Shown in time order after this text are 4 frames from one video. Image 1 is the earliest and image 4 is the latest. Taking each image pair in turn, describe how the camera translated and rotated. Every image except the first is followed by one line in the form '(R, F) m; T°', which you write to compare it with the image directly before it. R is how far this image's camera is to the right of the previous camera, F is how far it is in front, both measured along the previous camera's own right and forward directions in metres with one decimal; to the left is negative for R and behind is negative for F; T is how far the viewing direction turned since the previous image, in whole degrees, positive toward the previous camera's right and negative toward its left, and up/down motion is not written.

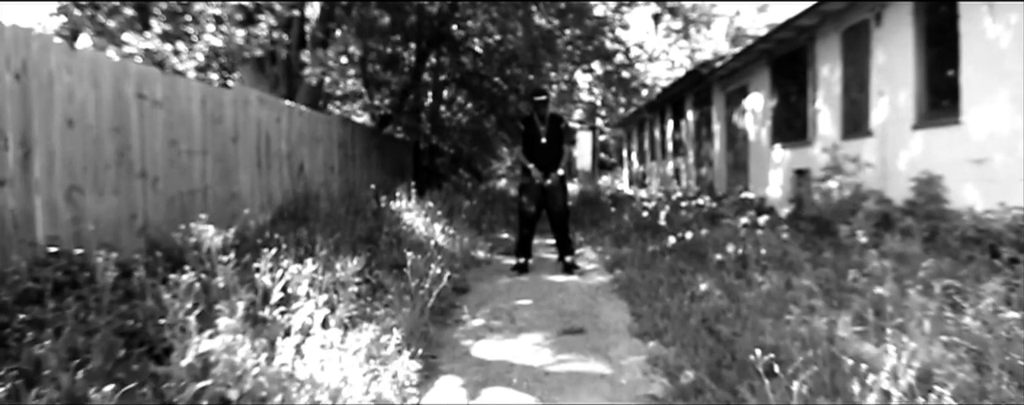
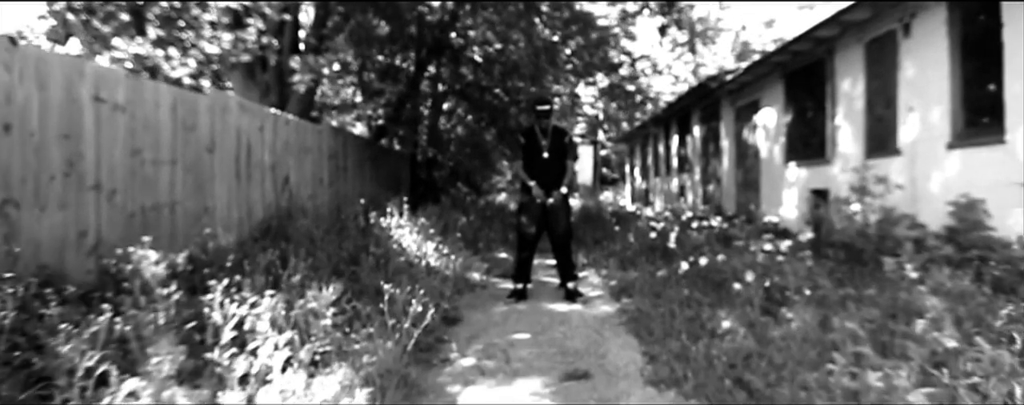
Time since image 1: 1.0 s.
(0.0, +0.6) m; 0°
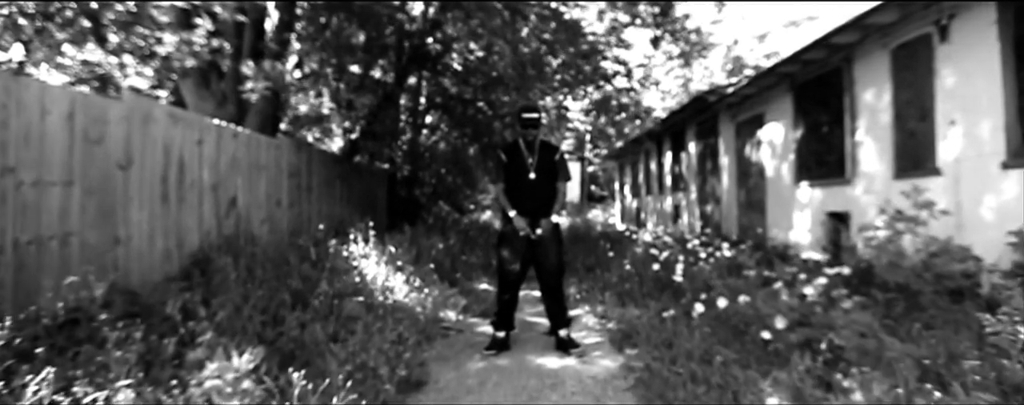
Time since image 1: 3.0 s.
(0.0, +1.1) m; +1°
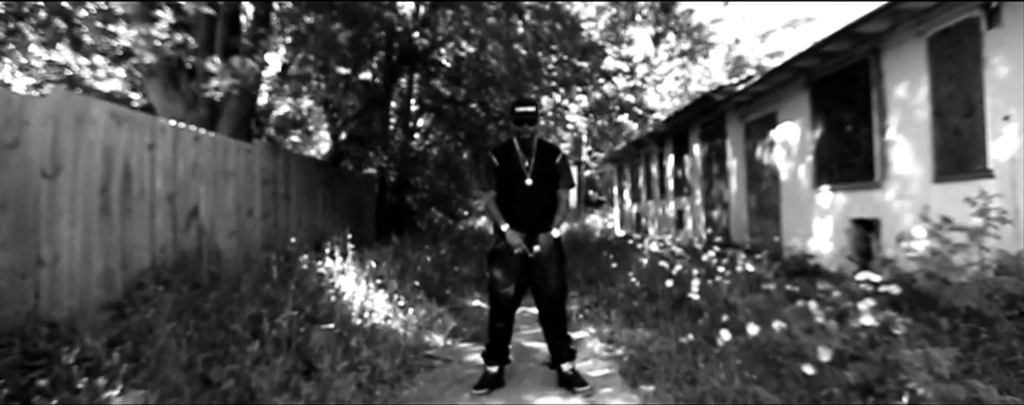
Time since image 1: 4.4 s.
(0.0, +0.8) m; 0°
